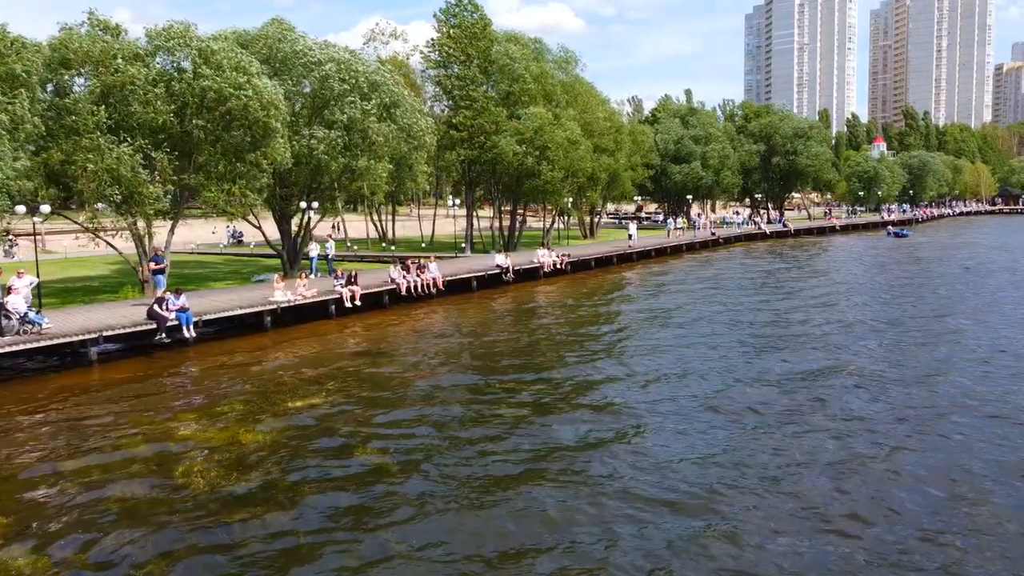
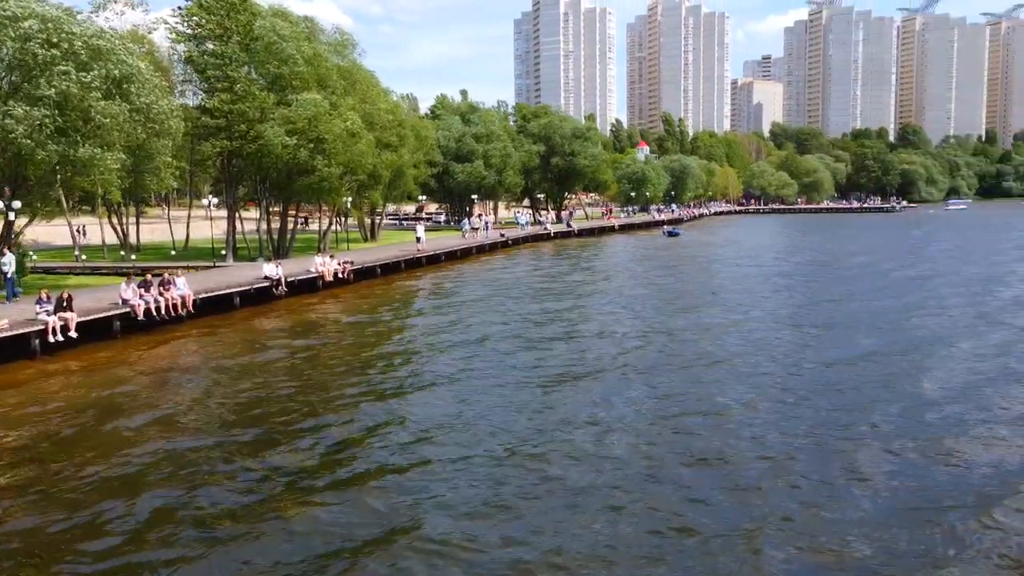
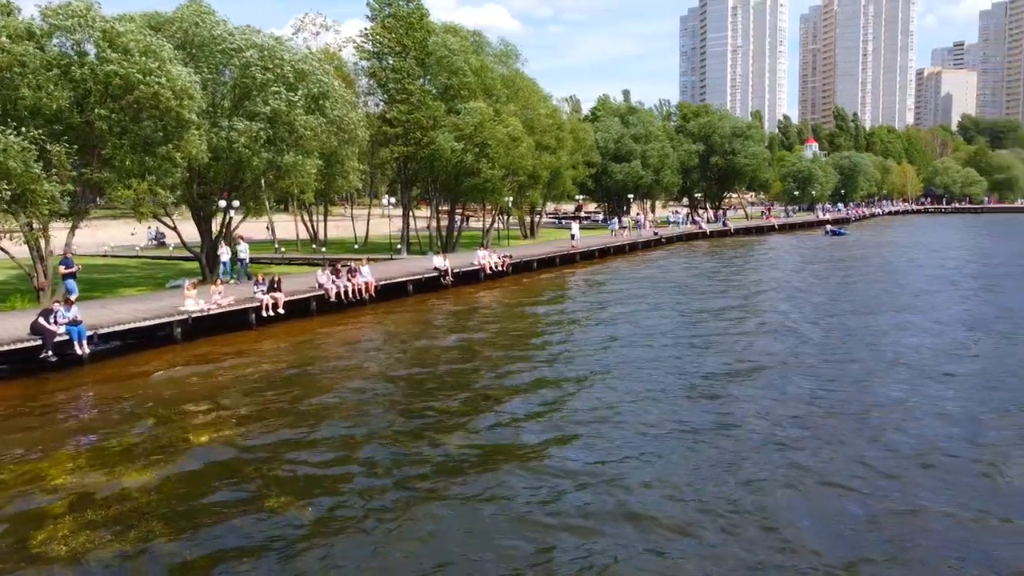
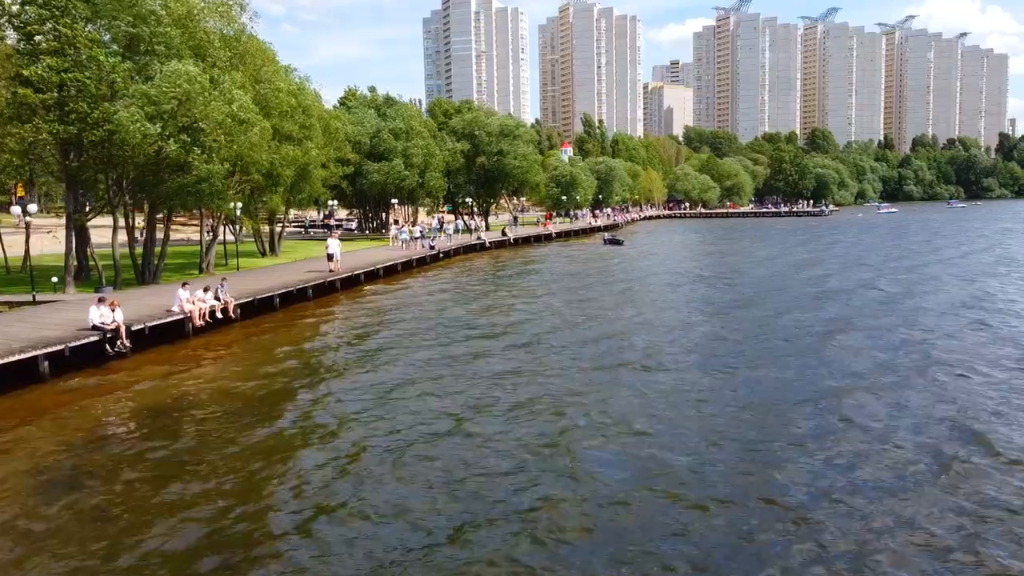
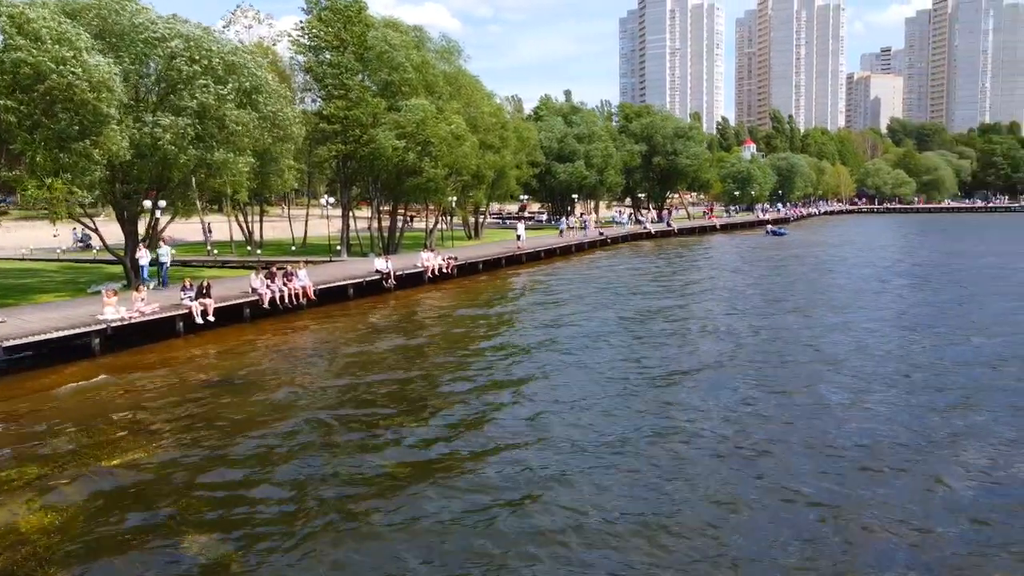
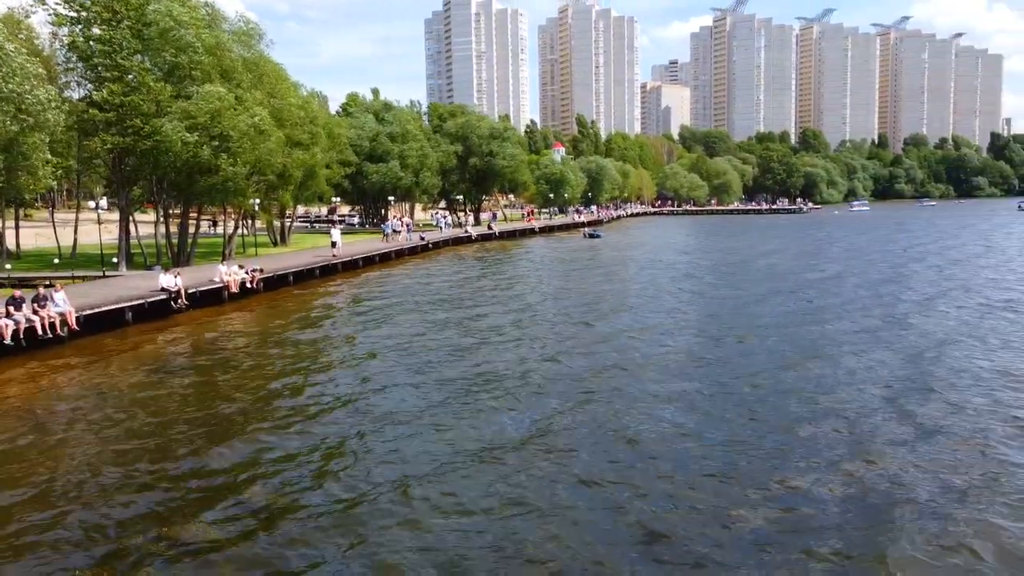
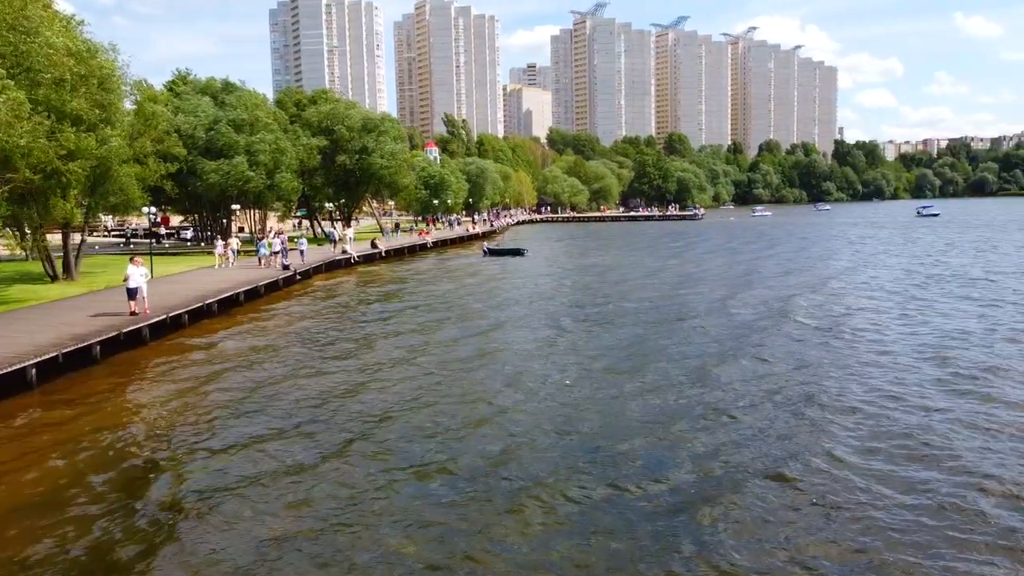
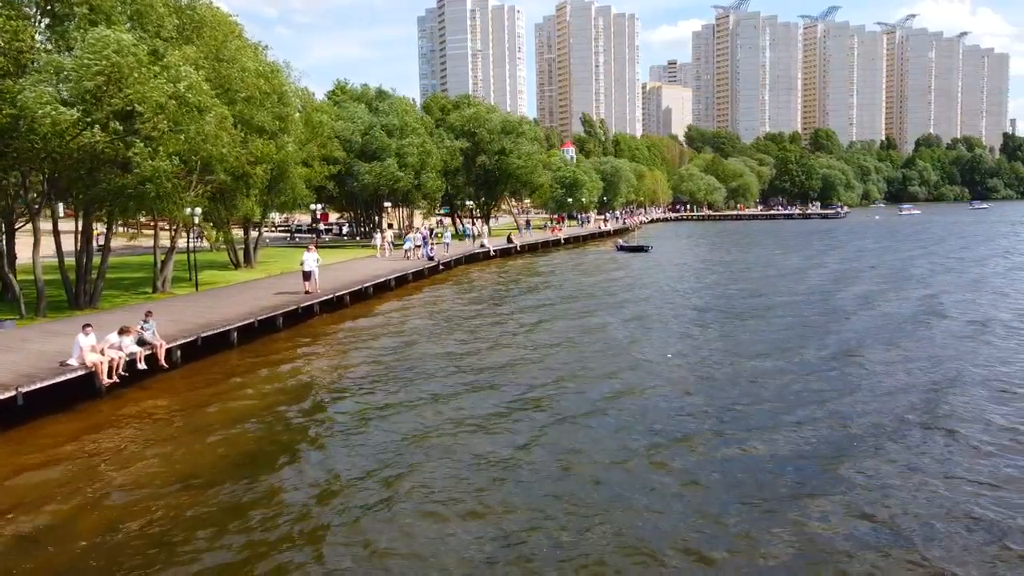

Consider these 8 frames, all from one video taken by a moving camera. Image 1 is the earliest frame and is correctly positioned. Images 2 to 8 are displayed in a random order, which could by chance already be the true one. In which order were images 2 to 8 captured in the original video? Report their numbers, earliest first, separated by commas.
3, 5, 2, 6, 4, 8, 7
